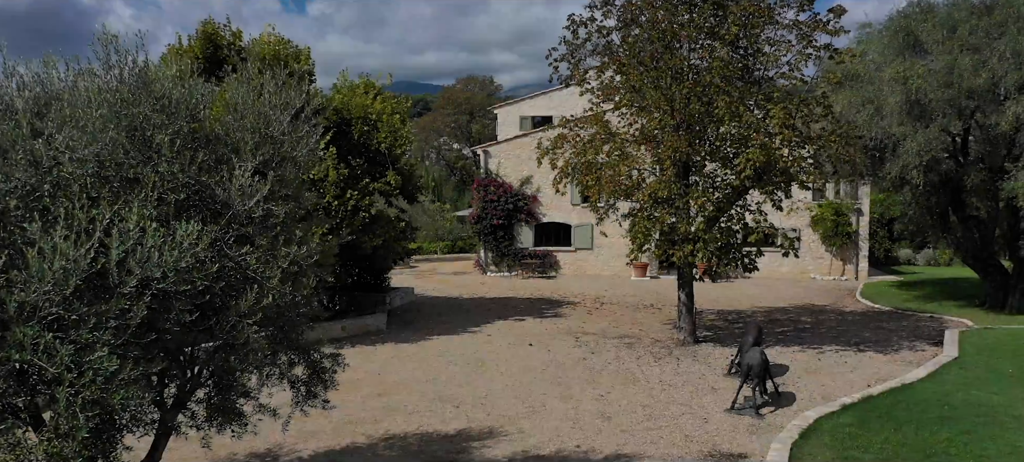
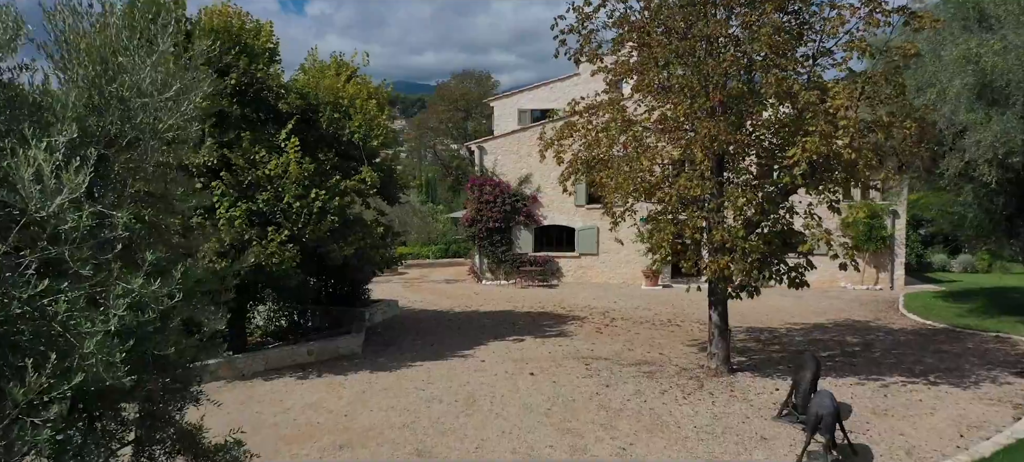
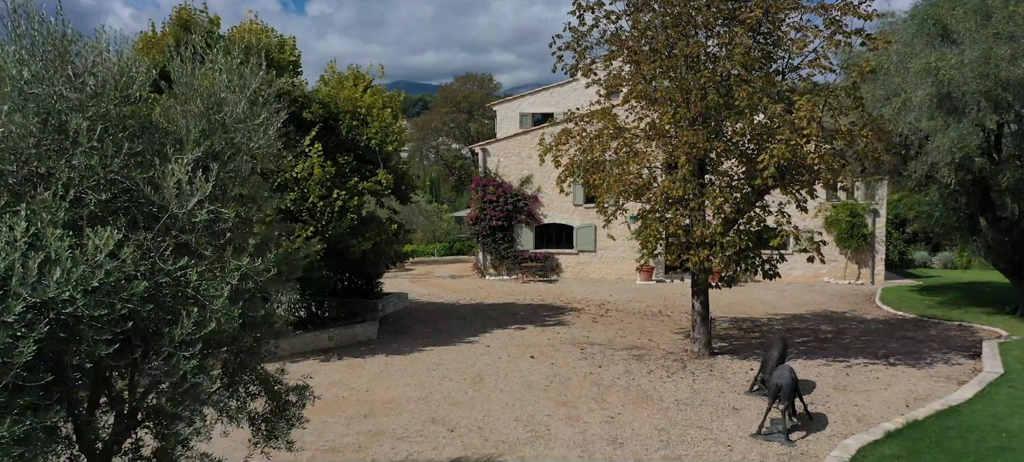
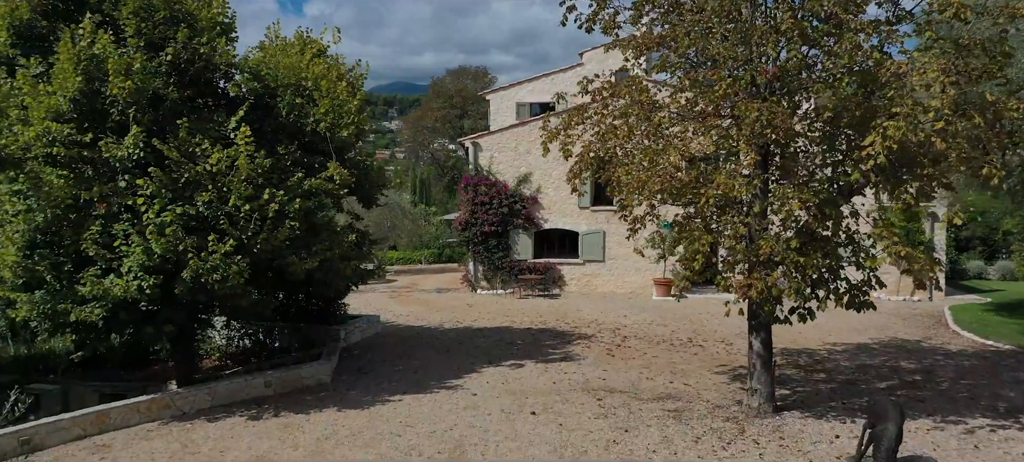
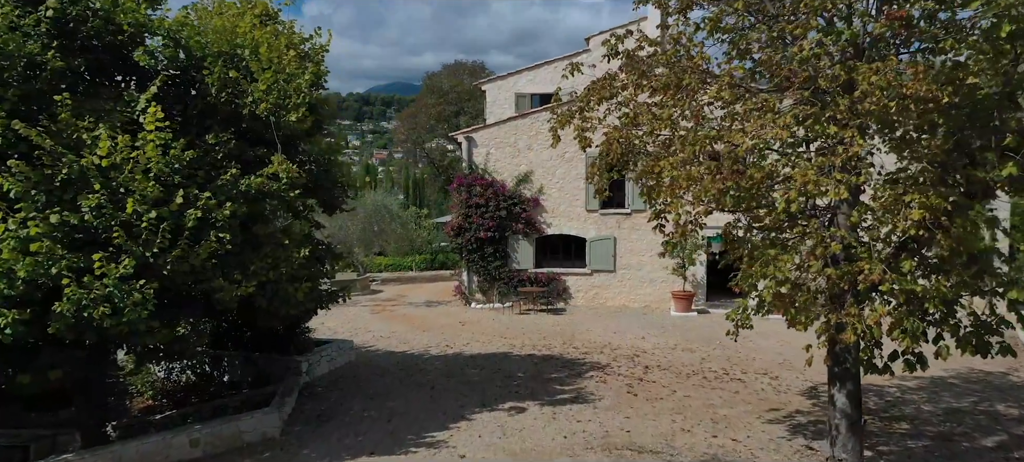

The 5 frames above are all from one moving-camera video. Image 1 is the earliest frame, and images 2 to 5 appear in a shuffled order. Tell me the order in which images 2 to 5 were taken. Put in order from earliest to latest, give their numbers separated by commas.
3, 2, 4, 5
